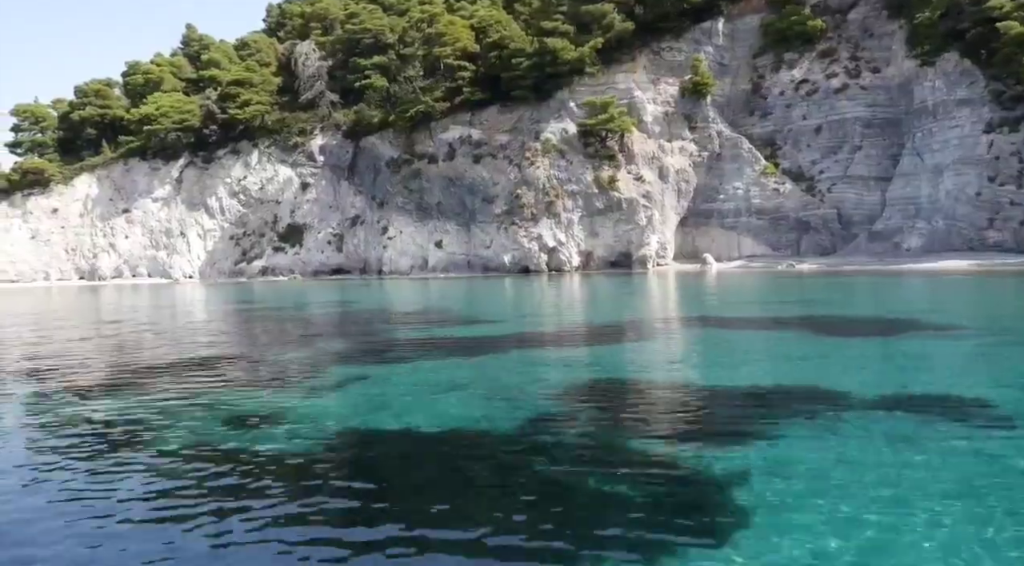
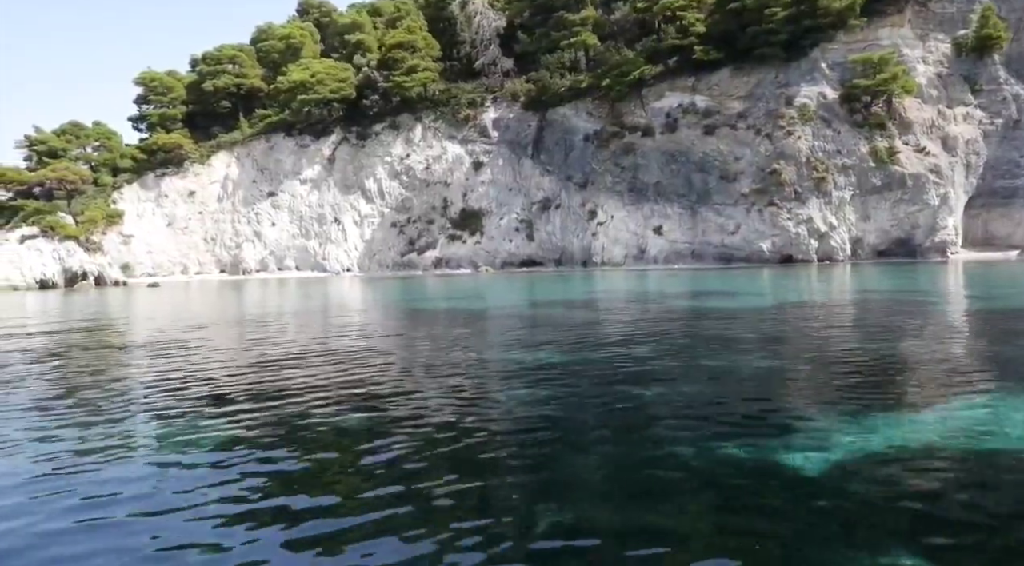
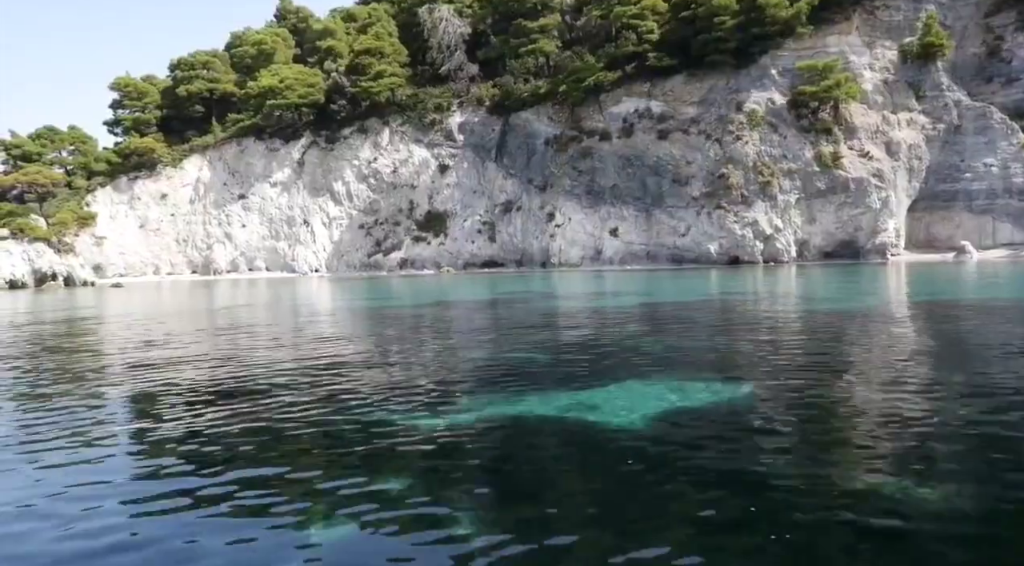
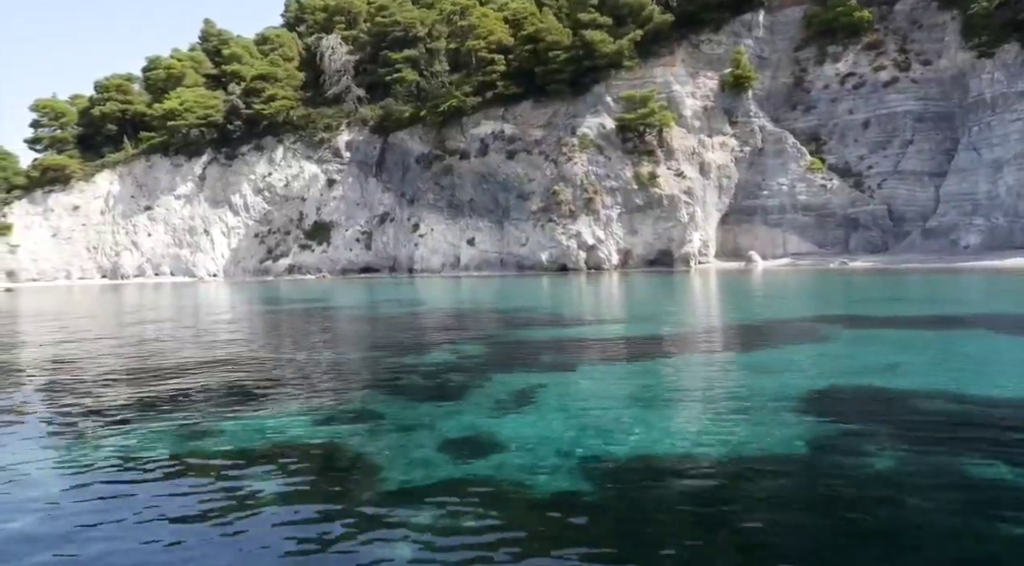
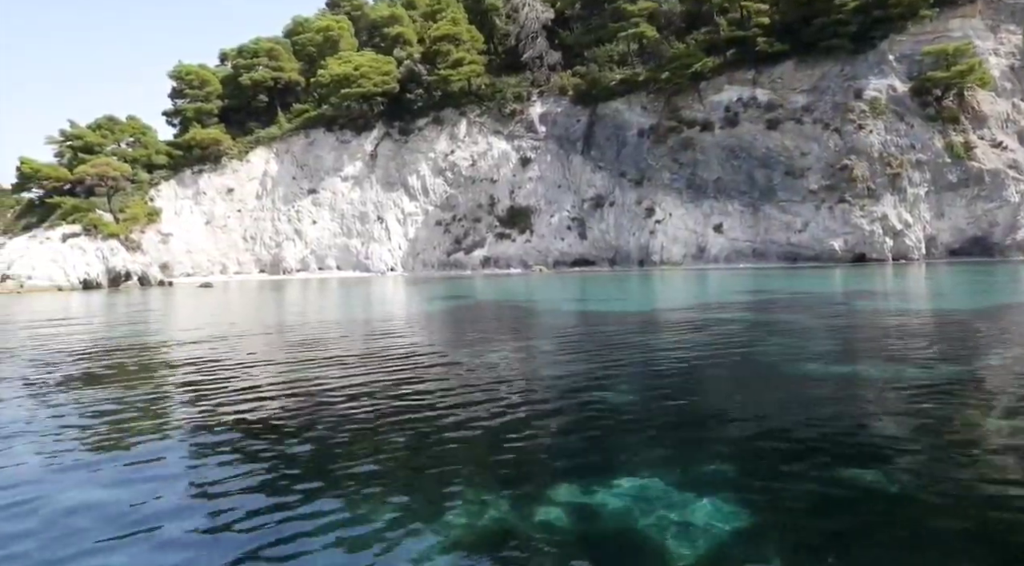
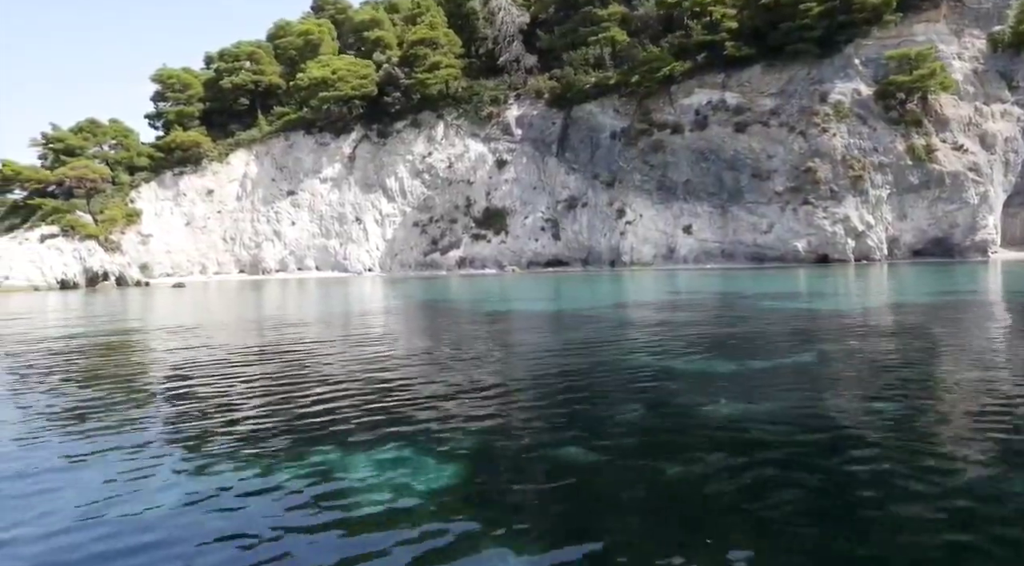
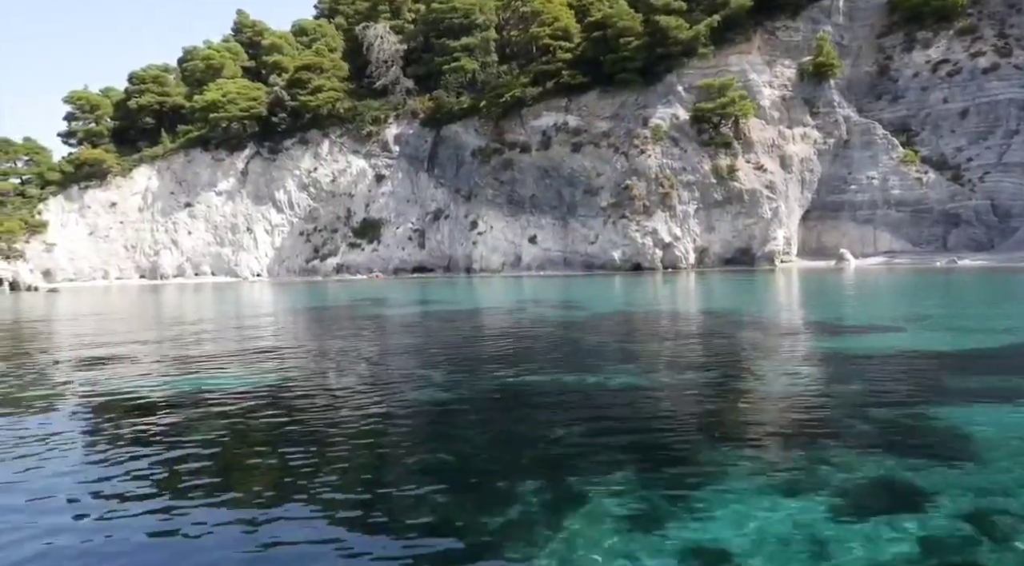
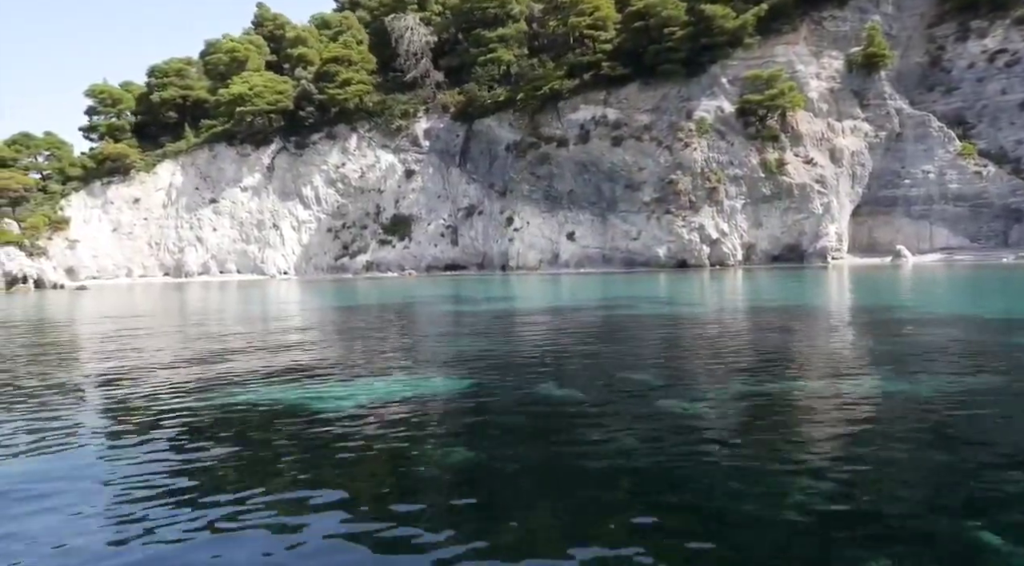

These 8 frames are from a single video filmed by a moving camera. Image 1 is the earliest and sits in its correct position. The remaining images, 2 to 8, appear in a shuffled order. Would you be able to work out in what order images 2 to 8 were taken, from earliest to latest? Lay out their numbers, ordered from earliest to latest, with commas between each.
4, 7, 8, 3, 2, 6, 5
